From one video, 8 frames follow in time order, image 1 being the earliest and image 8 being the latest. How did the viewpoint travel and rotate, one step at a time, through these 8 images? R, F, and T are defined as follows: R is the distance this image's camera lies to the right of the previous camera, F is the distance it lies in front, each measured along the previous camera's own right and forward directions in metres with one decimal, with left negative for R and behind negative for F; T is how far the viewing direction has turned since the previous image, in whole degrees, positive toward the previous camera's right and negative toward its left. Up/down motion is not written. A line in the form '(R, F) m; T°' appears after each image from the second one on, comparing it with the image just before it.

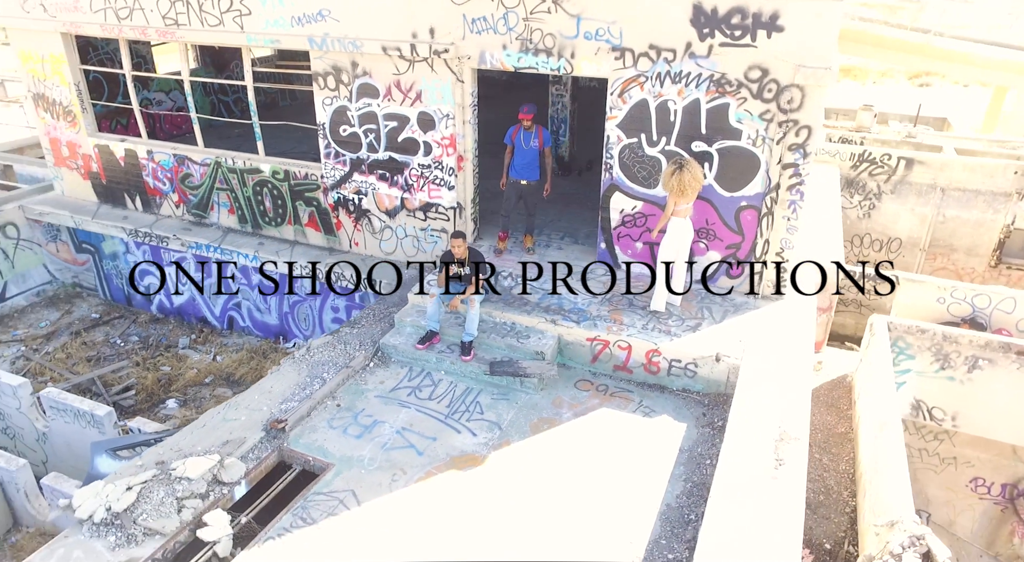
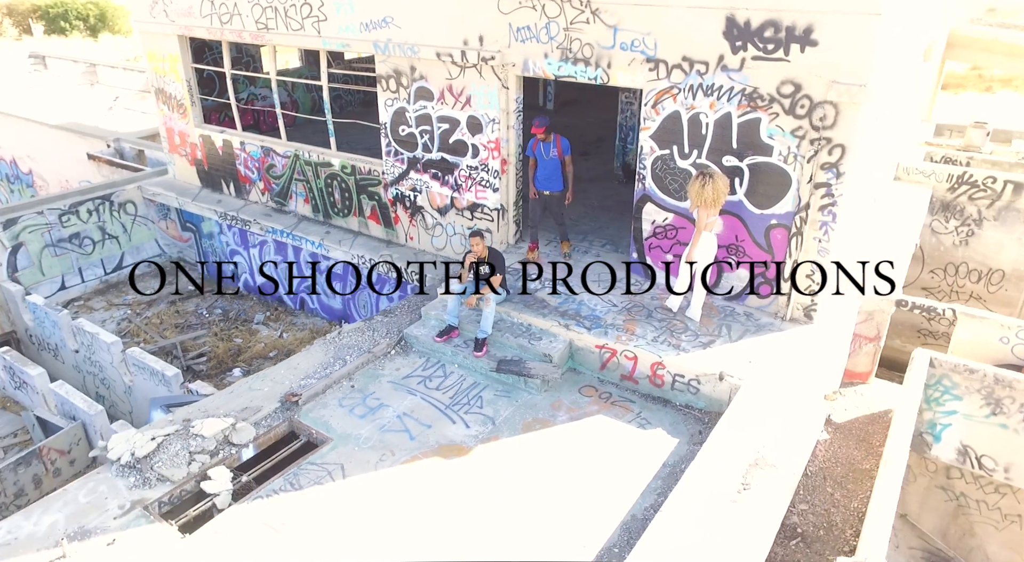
(+1.0, -0.1) m; -10°
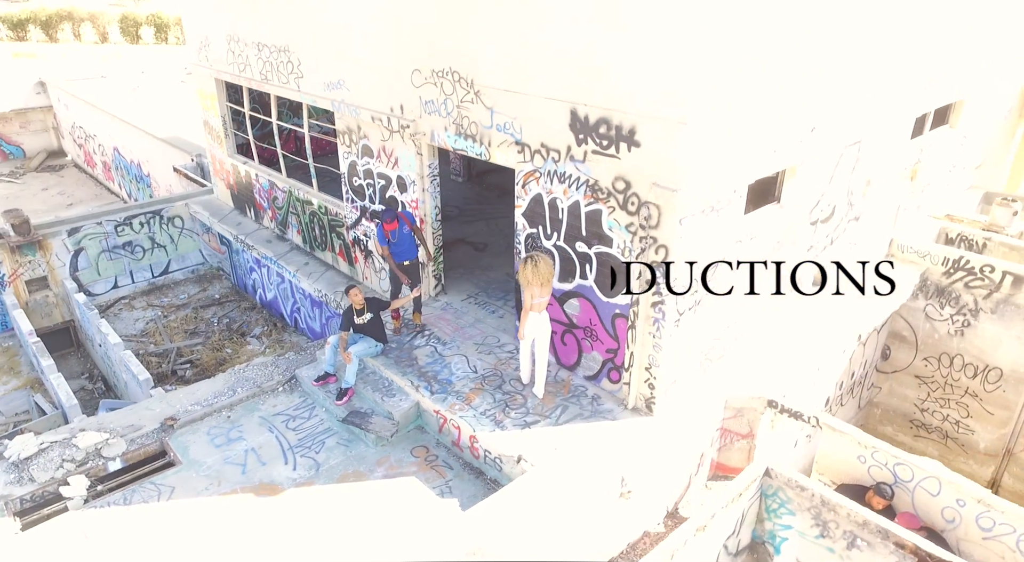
(+3.0, -0.1) m; -12°
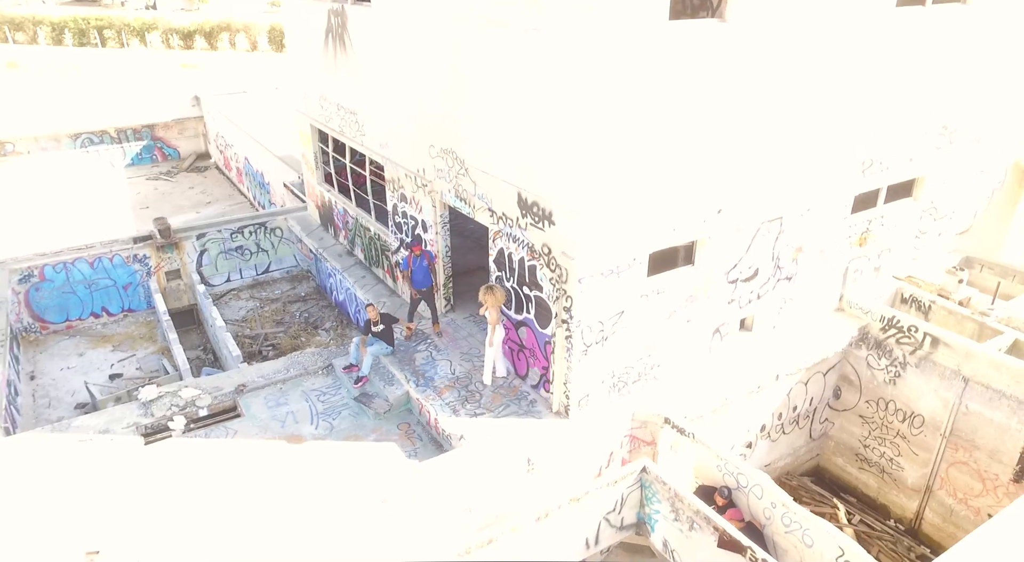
(+2.0, -2.4) m; -9°
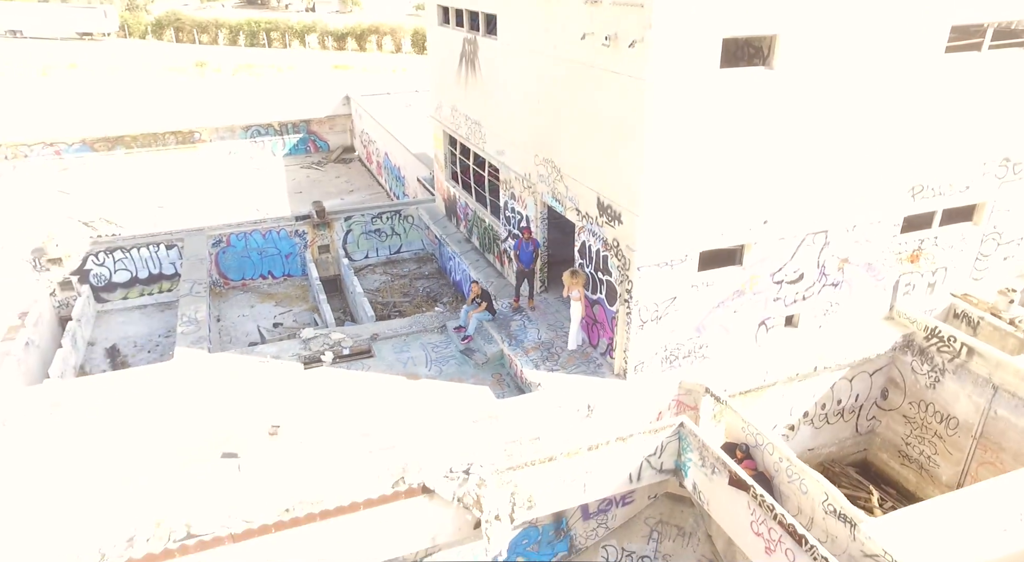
(+0.7, -2.5) m; -10°
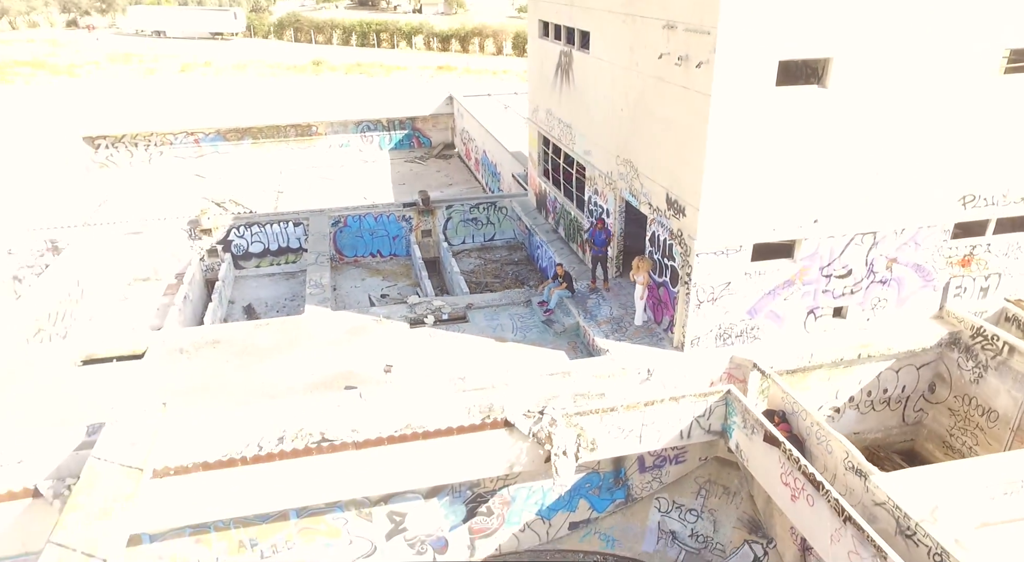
(+0.2, -2.1) m; -7°
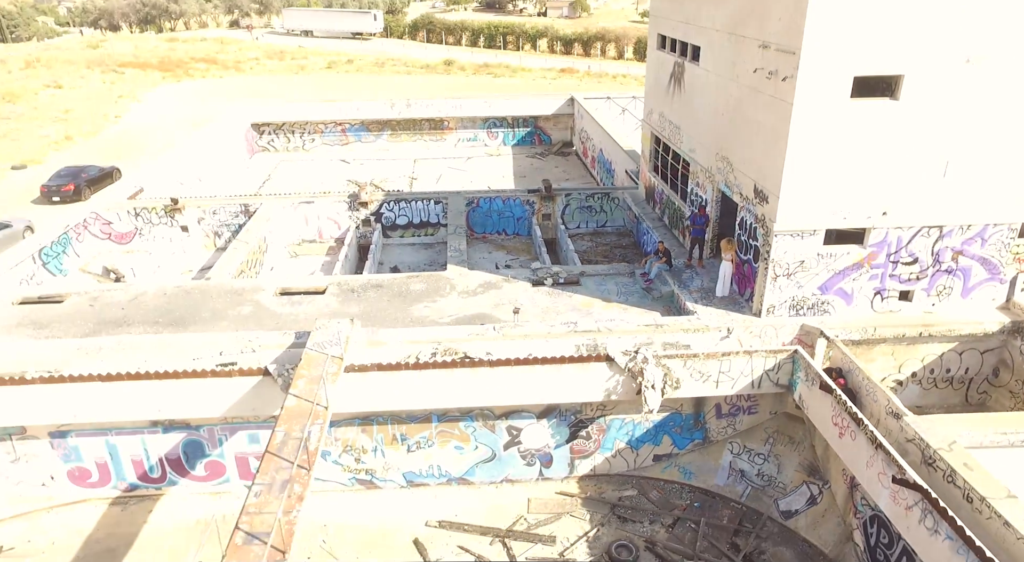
(0.0, -3.3) m; -9°
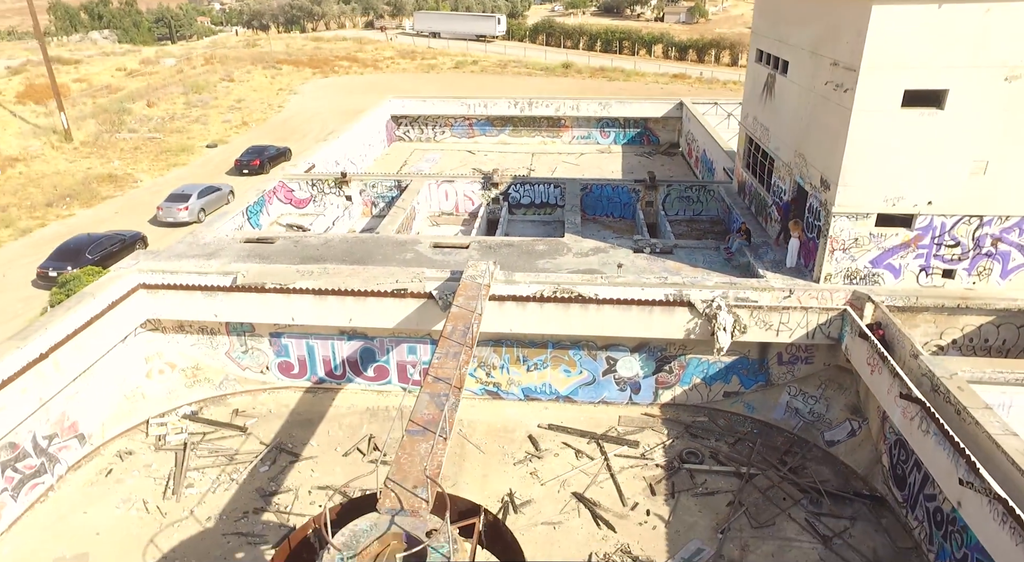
(-0.1, -4.8) m; -8°
